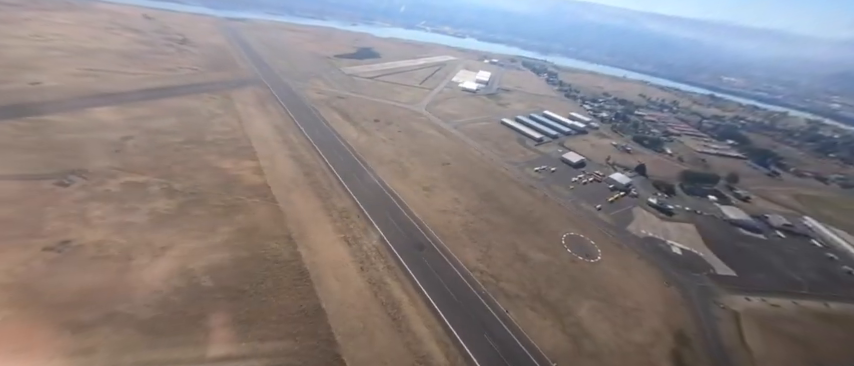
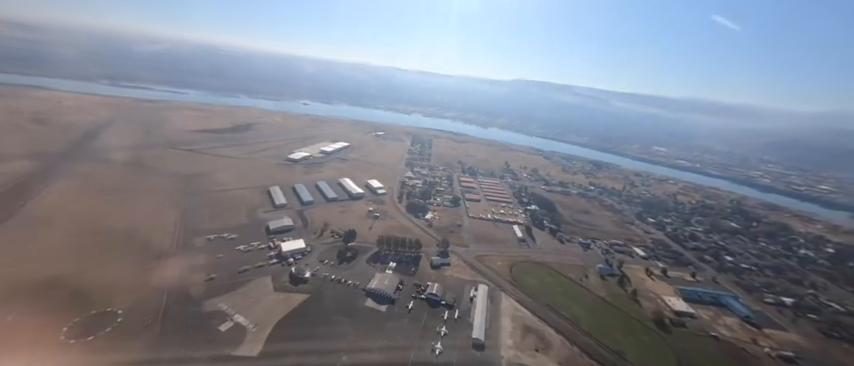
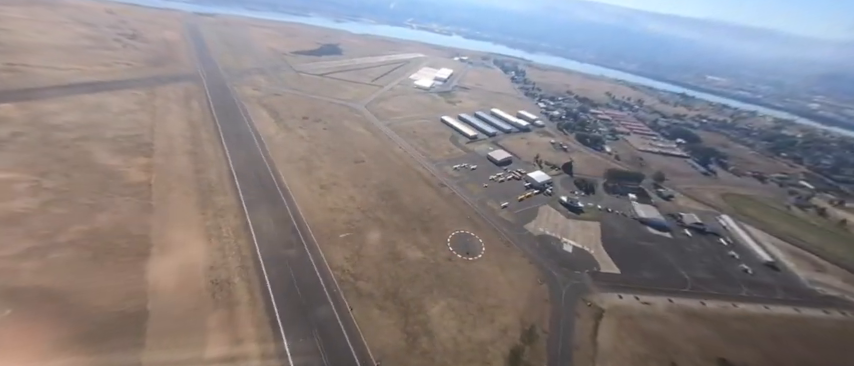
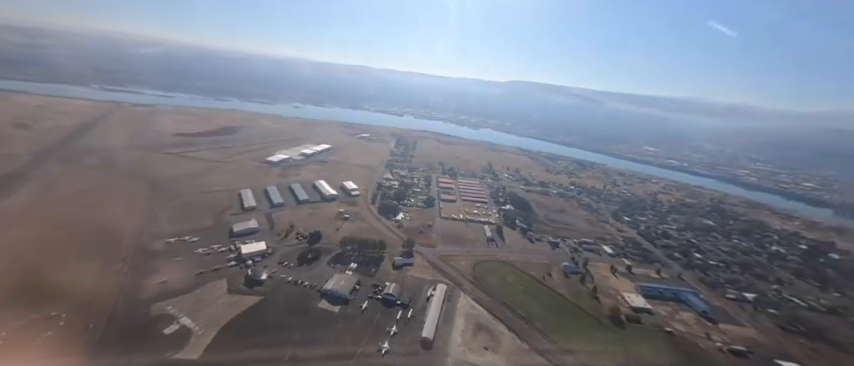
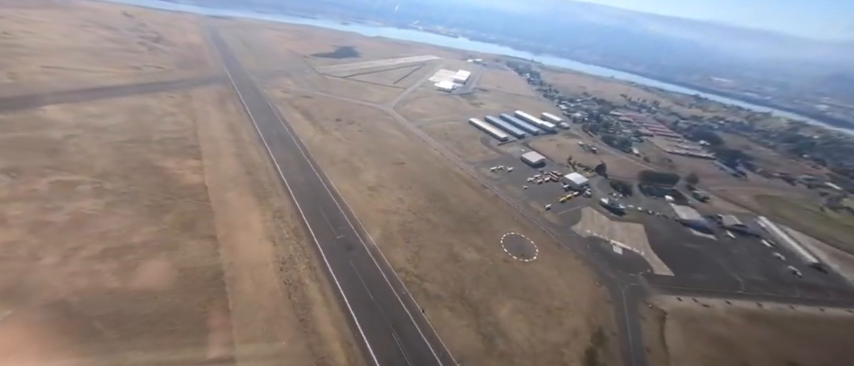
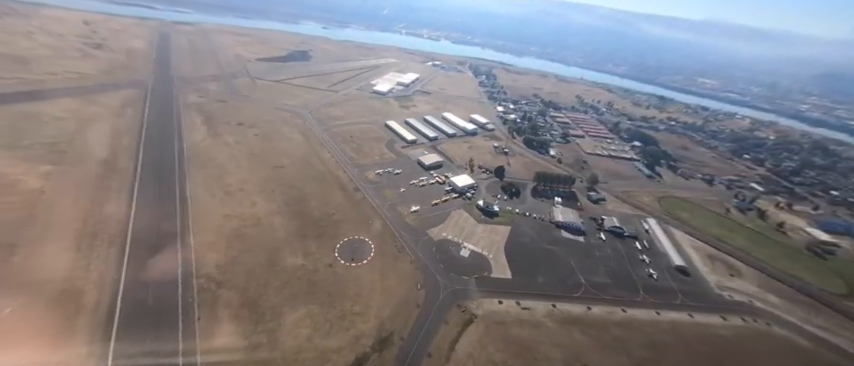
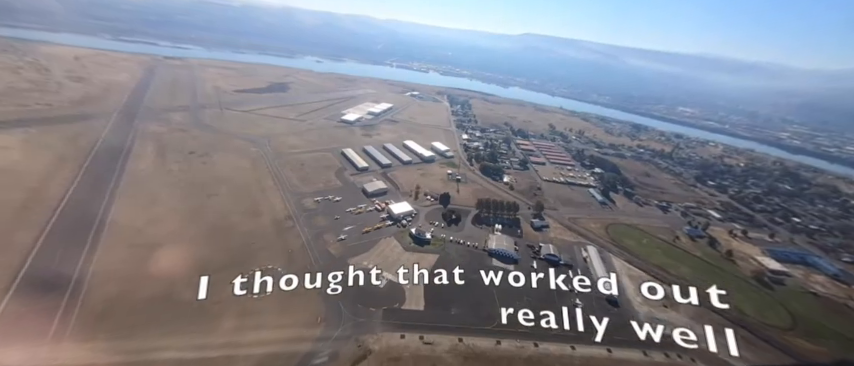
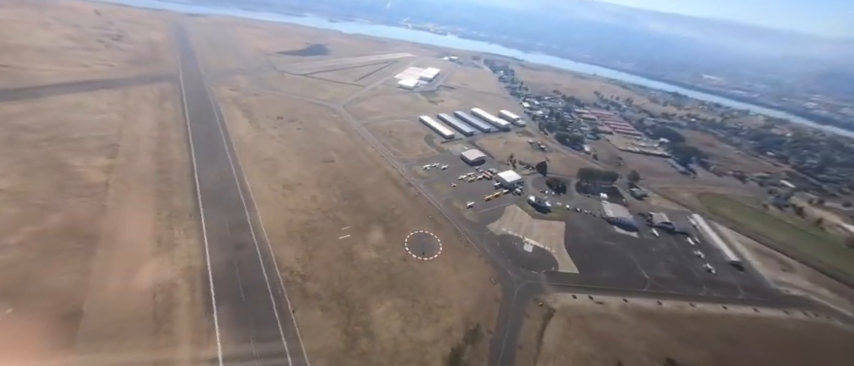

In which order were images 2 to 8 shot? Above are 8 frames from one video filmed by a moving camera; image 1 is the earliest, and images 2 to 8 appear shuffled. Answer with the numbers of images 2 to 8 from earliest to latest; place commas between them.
5, 3, 8, 6, 7, 2, 4
